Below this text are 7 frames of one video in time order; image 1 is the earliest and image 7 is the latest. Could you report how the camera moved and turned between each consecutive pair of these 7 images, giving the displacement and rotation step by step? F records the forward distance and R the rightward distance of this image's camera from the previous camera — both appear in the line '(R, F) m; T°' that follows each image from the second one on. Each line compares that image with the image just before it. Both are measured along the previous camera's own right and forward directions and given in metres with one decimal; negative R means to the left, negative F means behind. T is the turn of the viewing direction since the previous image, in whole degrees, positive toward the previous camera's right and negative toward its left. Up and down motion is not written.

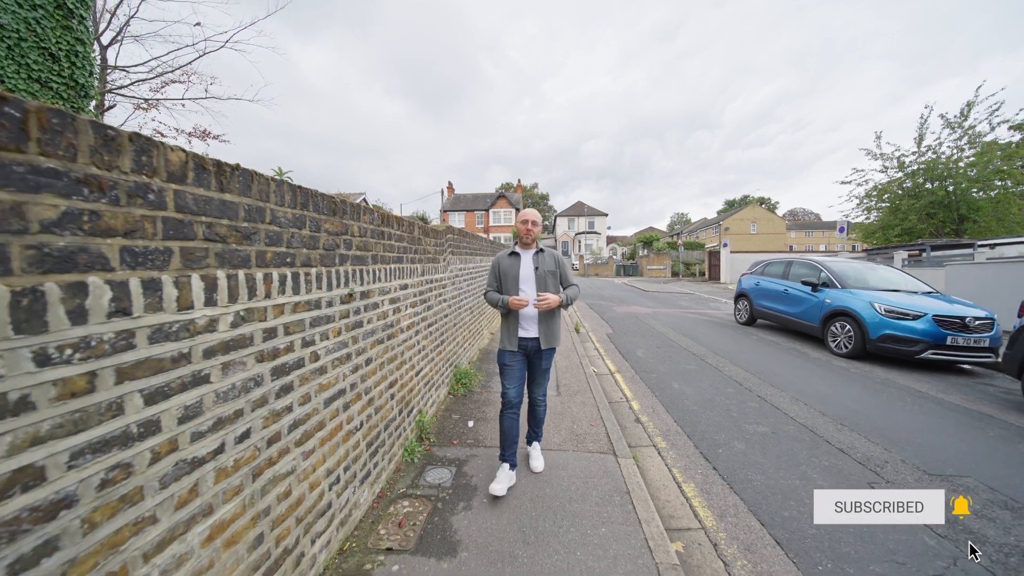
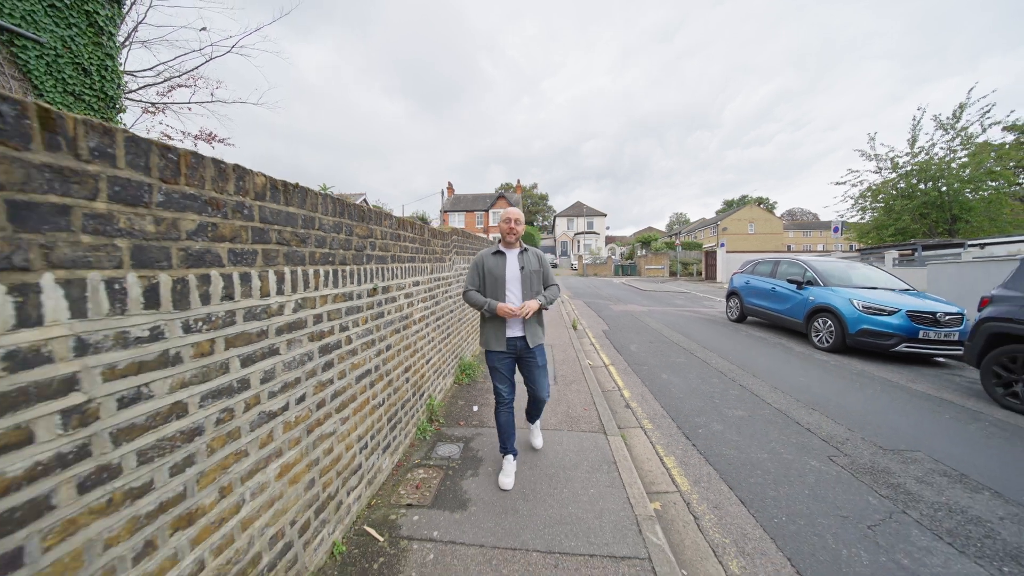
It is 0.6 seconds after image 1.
(0.0, -0.4) m; 0°
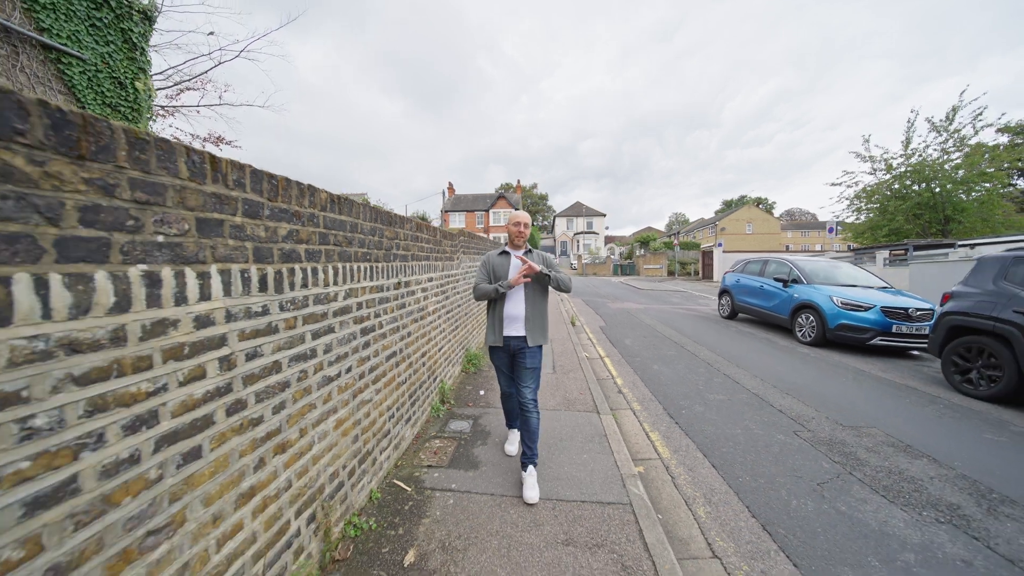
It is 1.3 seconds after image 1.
(0.0, -0.4) m; 0°
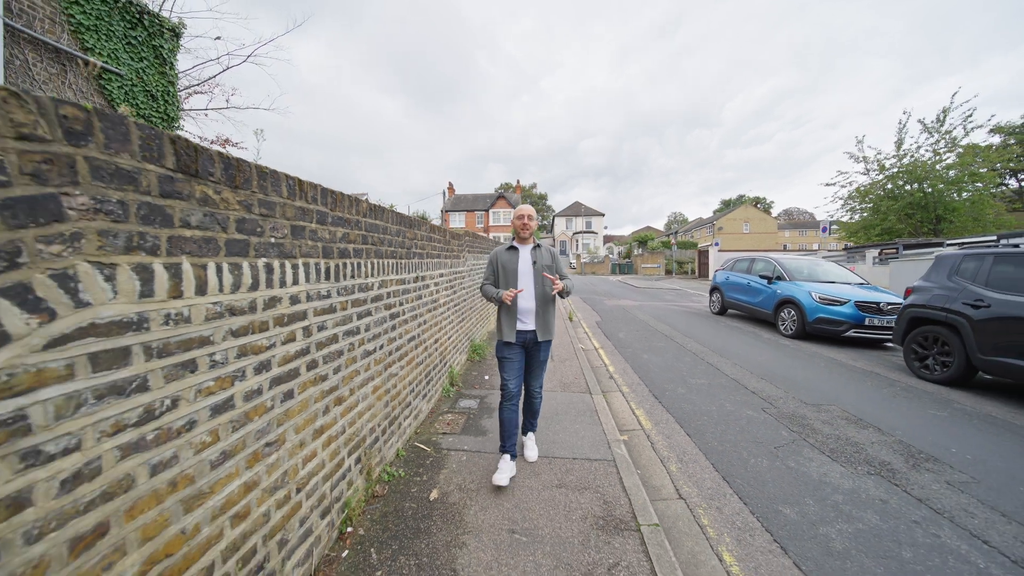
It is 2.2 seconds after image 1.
(0.0, -0.5) m; 0°
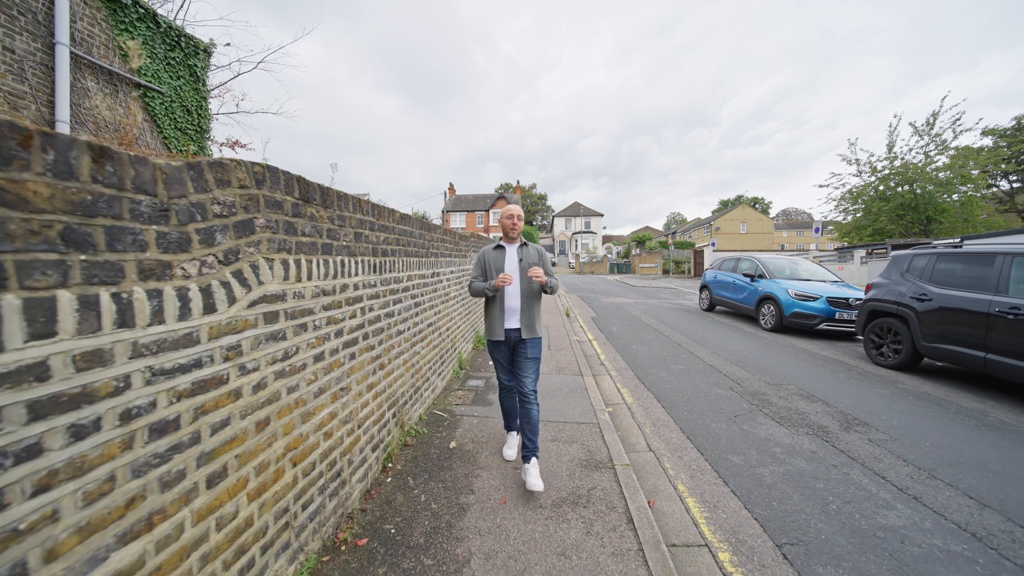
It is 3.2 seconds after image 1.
(0.0, -0.7) m; 0°
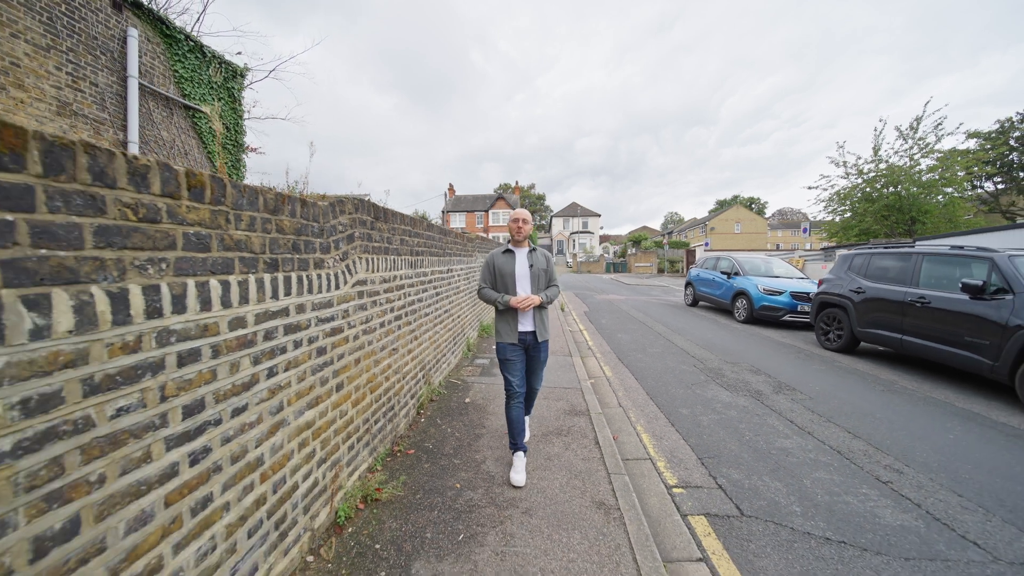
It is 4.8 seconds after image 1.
(0.0, -1.0) m; 0°
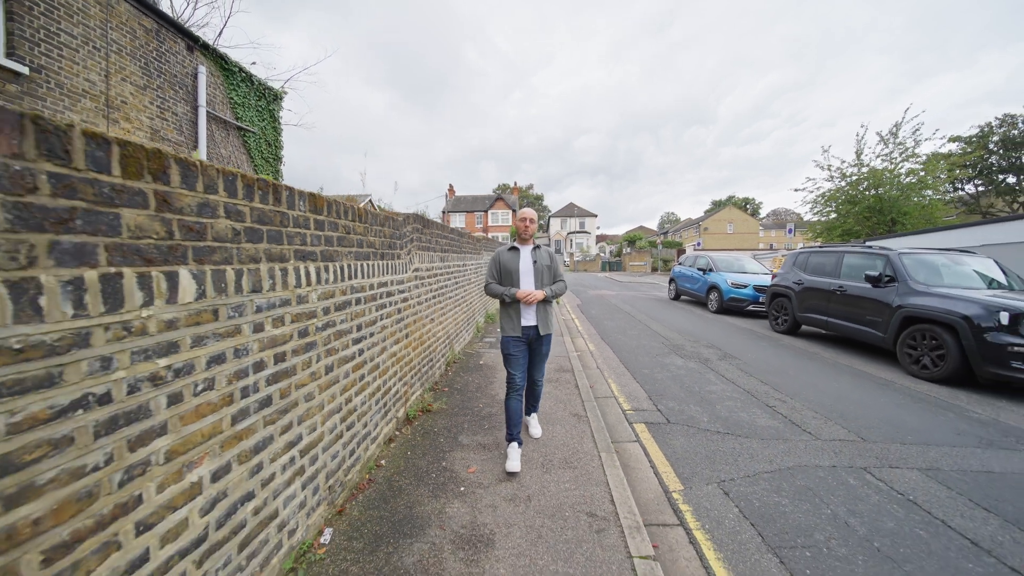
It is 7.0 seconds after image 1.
(-0.1, -1.3) m; 0°
